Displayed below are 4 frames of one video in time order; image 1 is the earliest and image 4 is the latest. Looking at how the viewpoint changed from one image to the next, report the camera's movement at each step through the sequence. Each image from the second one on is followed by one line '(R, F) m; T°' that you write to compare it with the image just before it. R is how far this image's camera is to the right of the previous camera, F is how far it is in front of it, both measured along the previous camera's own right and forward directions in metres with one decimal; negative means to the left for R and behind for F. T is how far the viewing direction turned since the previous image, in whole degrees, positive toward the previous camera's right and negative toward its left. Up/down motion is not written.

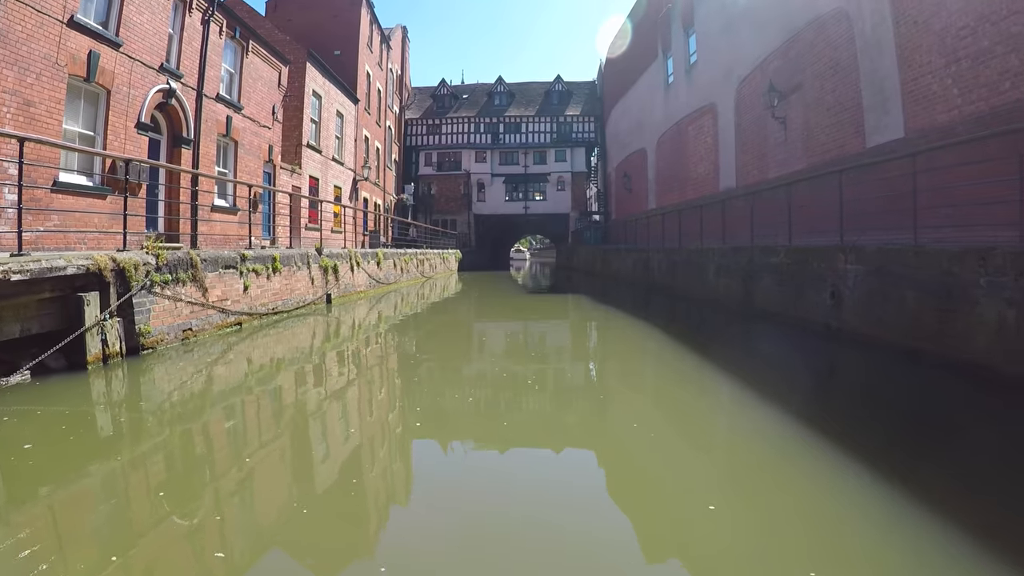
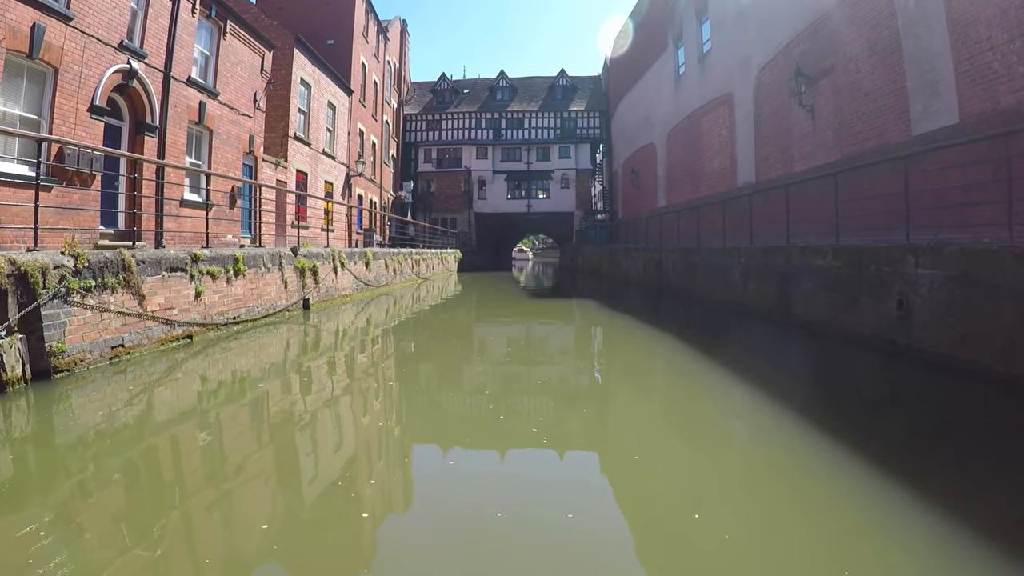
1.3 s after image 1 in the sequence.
(0.0, +1.0) m; 0°
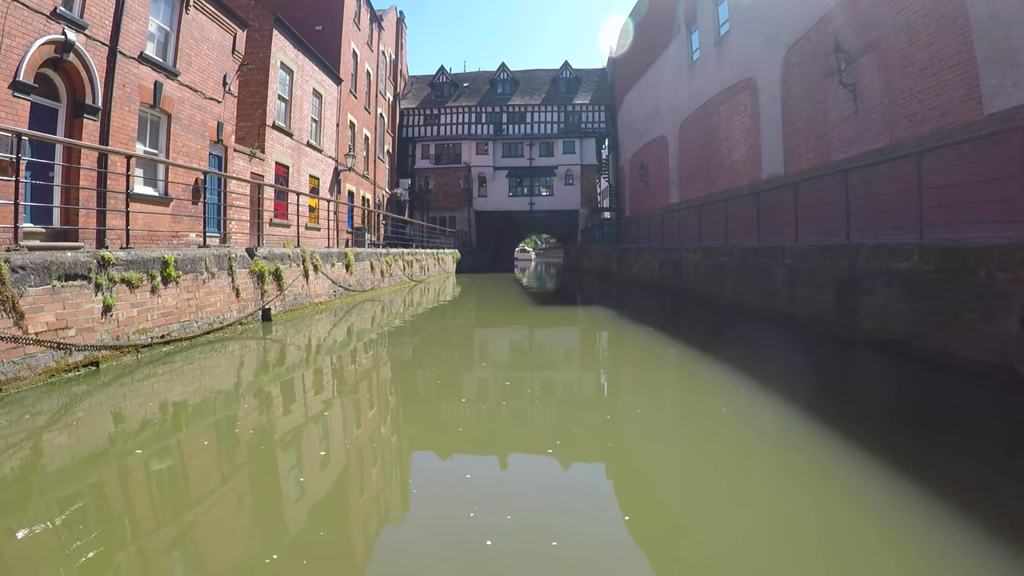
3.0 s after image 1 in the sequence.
(0.0, +1.2) m; 0°
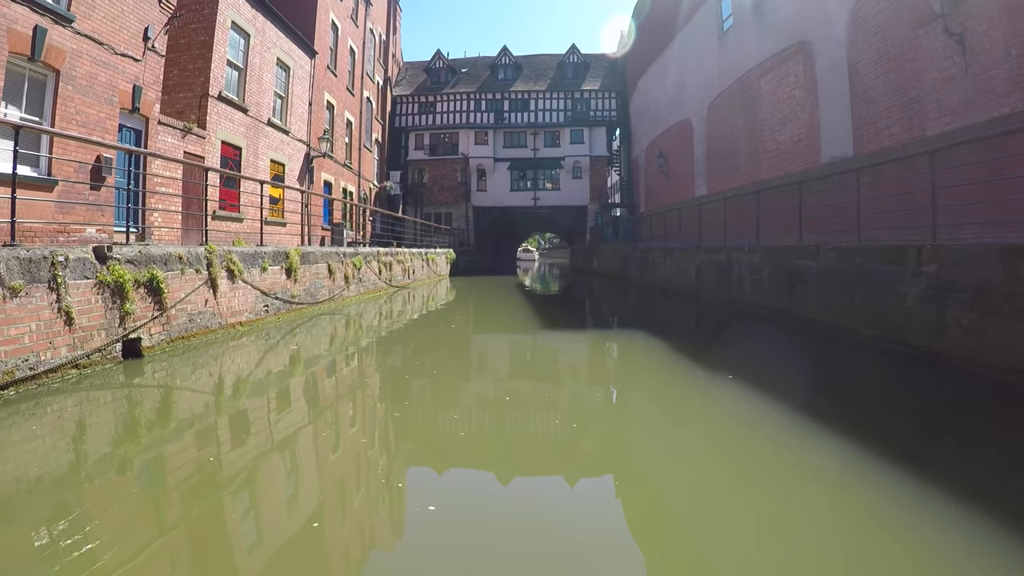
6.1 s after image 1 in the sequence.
(+0.1, +2.1) m; 0°
